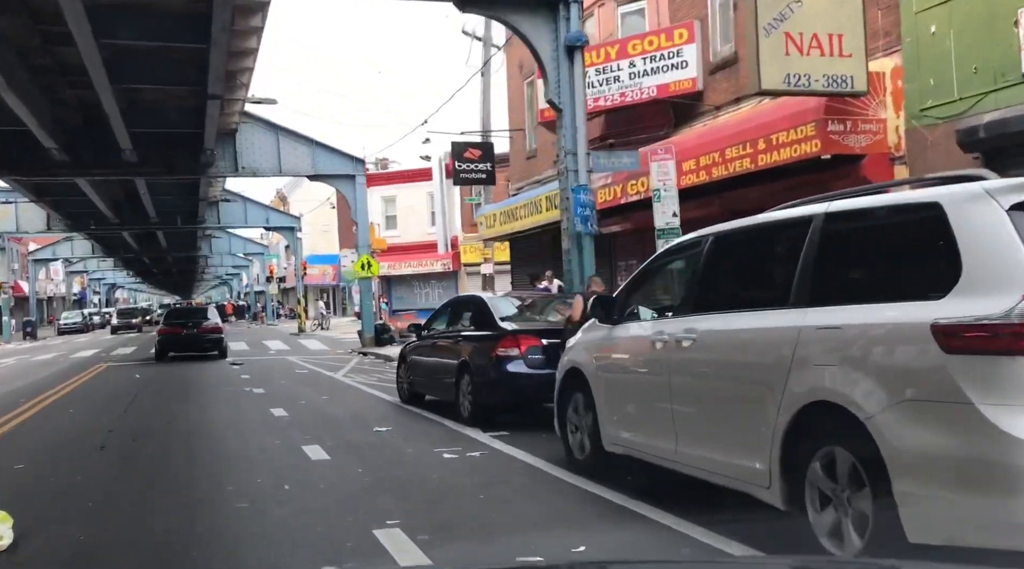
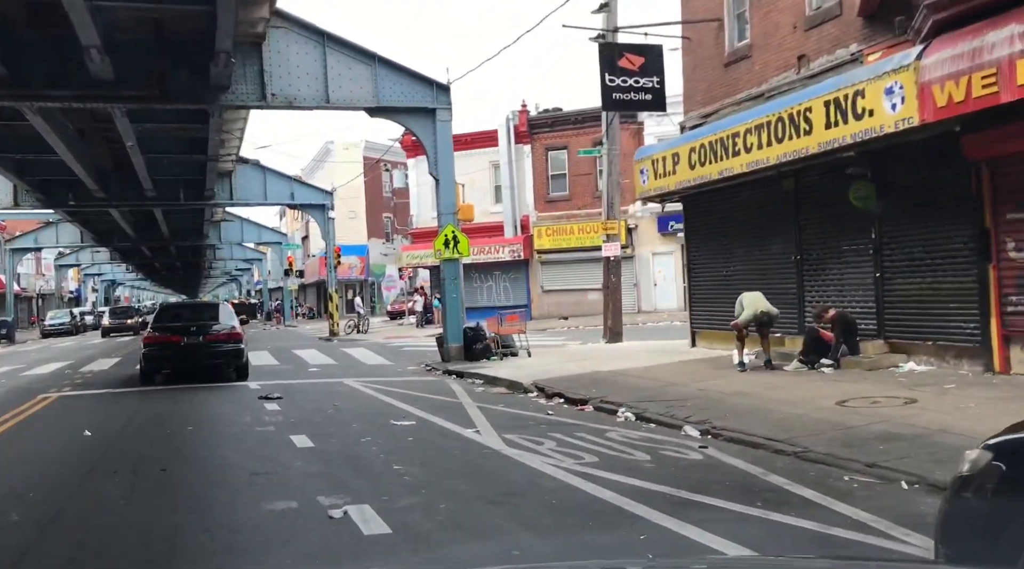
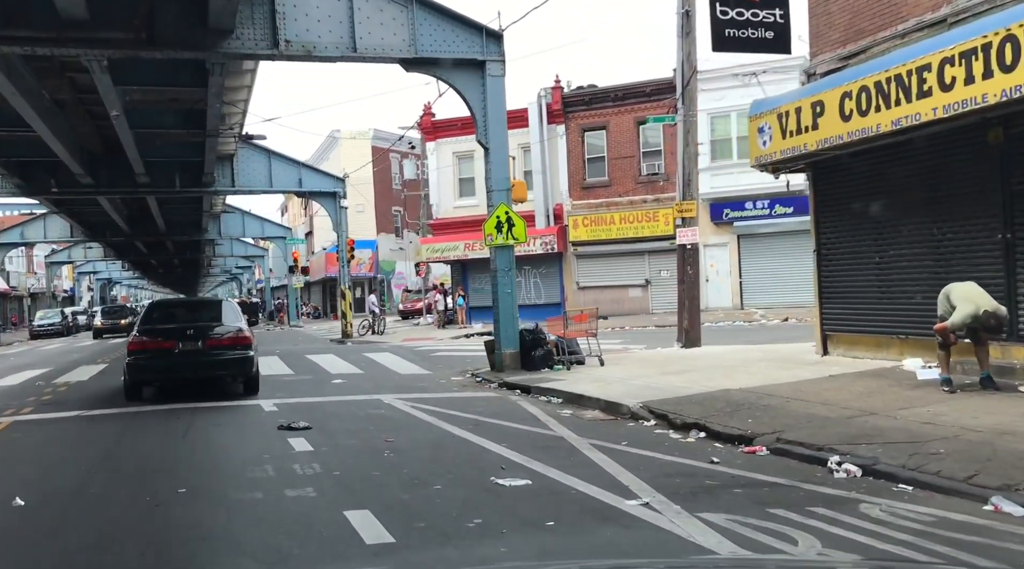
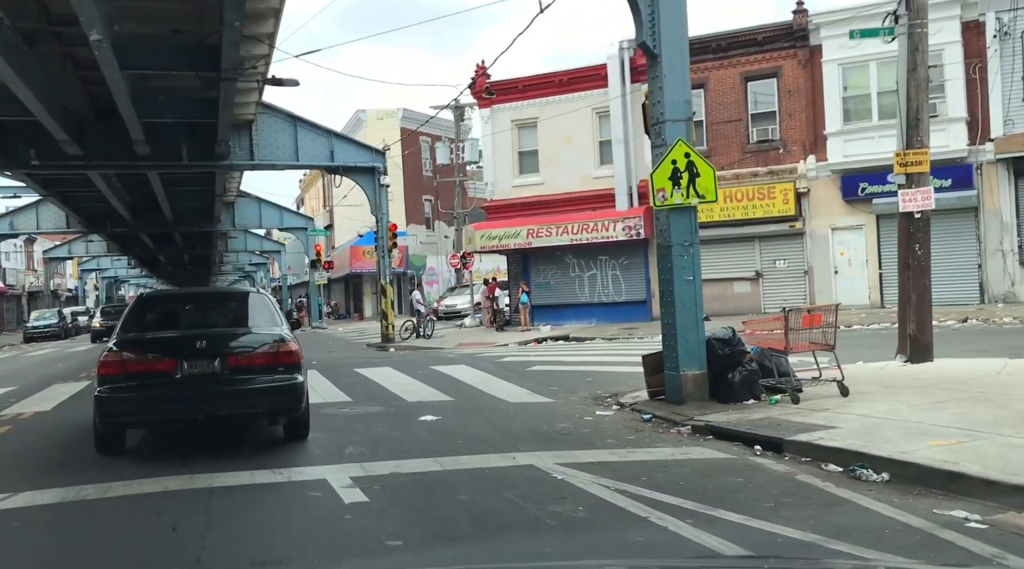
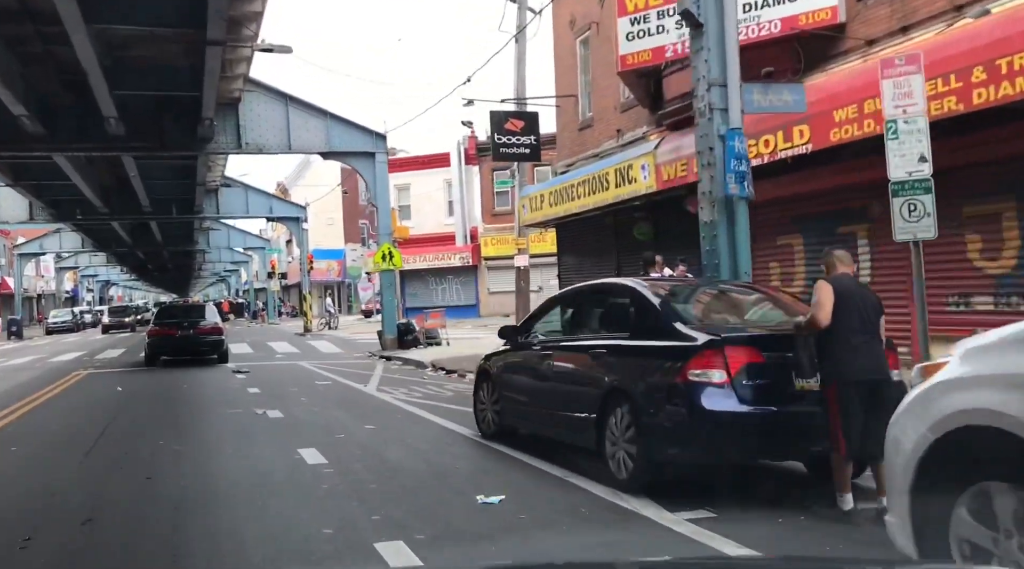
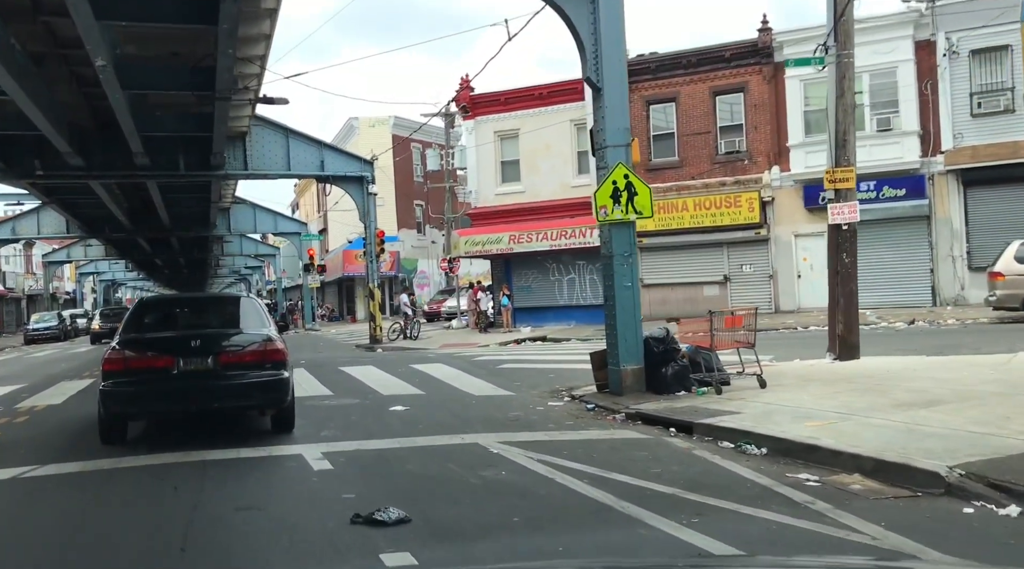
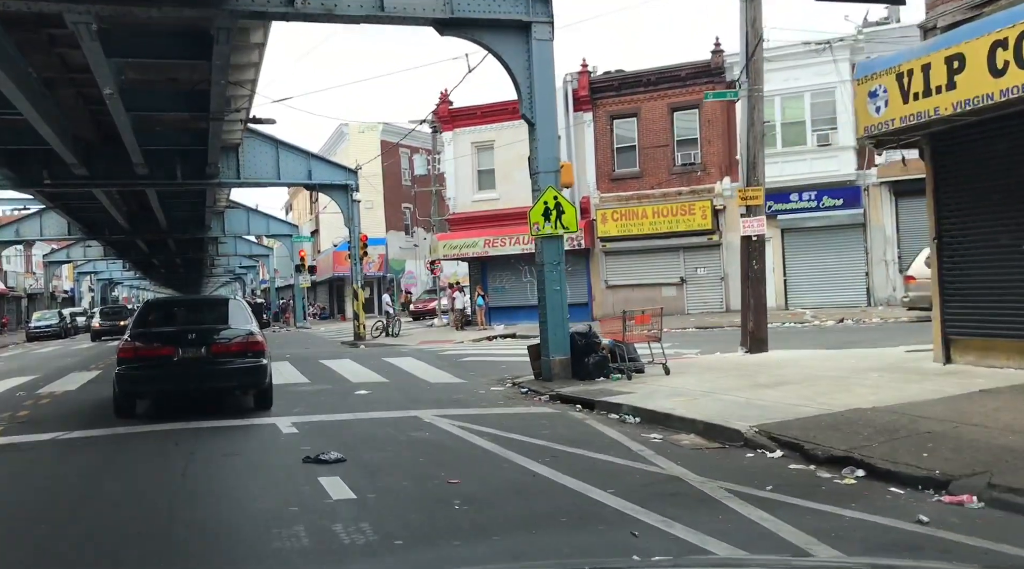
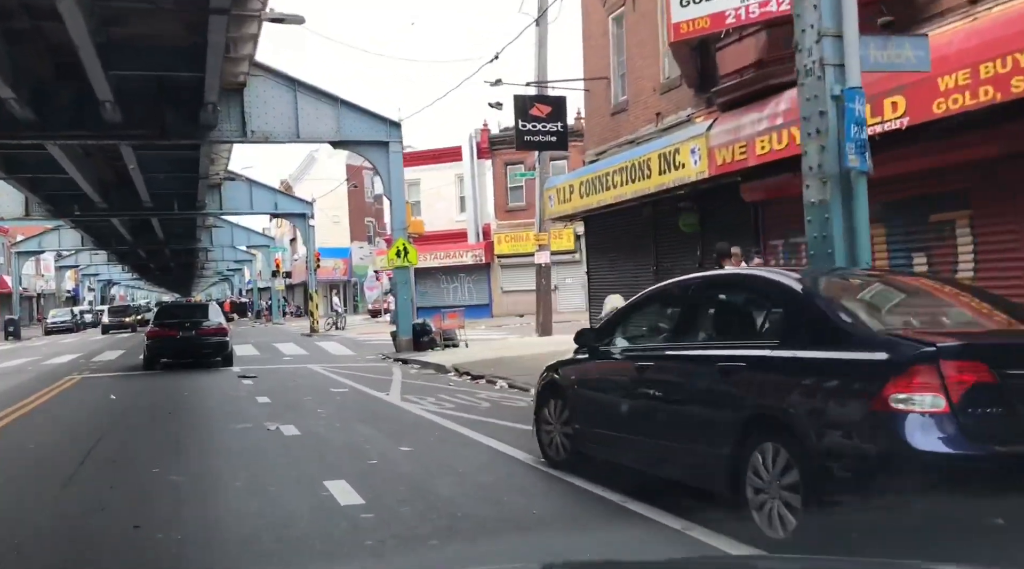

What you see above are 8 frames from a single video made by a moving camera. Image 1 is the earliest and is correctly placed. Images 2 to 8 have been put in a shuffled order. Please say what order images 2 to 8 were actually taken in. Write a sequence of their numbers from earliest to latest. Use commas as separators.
5, 8, 2, 3, 7, 6, 4
